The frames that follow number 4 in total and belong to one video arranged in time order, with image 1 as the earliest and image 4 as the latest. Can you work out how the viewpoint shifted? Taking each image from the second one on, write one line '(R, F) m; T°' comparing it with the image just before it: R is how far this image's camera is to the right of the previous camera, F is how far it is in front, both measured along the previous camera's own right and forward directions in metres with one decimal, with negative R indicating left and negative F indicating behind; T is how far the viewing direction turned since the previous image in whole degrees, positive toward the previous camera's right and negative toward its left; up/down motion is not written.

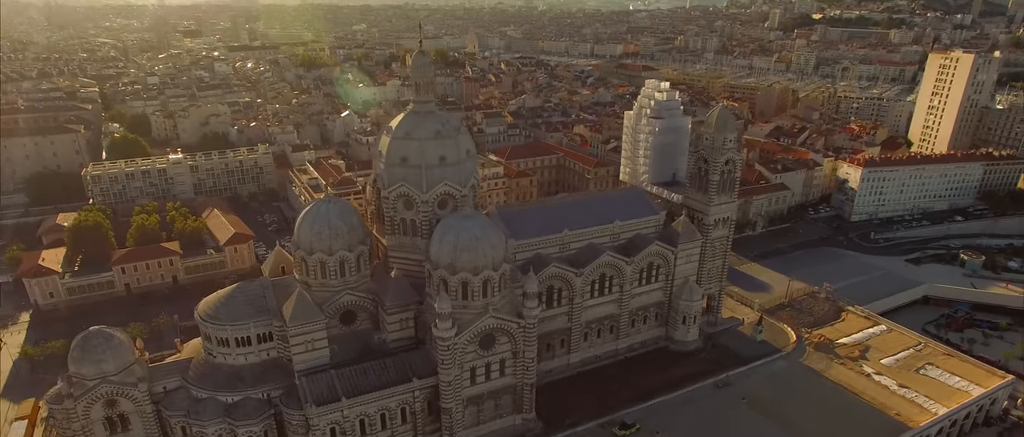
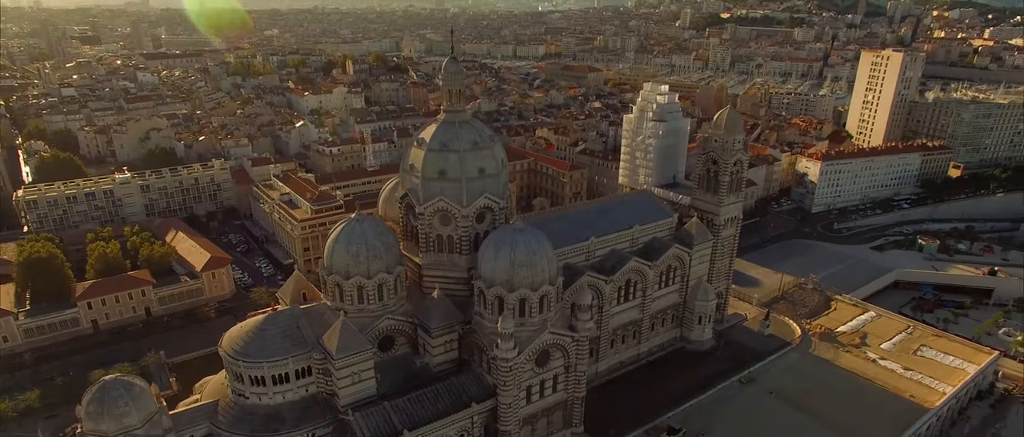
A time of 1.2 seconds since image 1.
(-6.3, +1.4) m; +7°
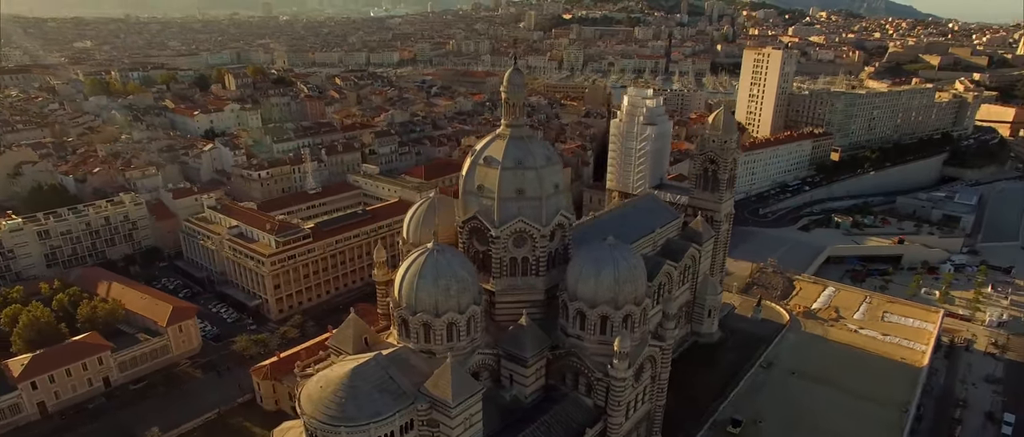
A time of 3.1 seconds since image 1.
(-10.8, +2.7) m; +14°
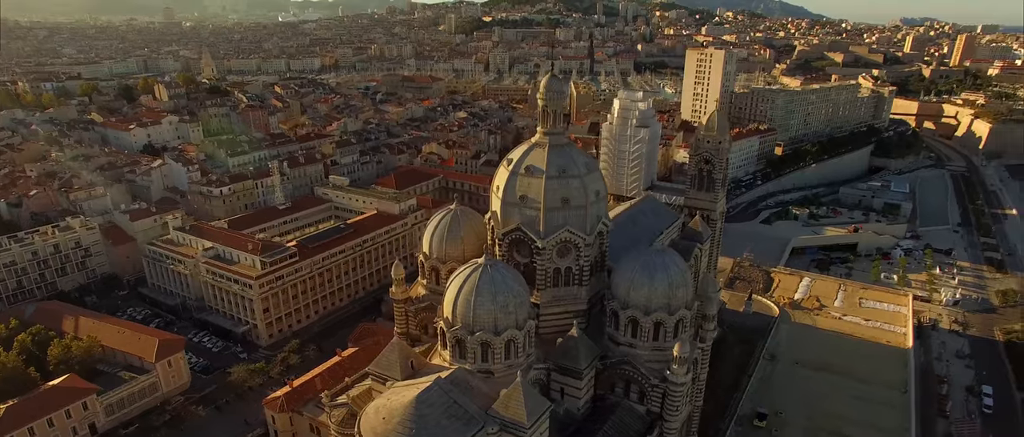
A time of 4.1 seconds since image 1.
(-5.6, +1.1) m; +7°
